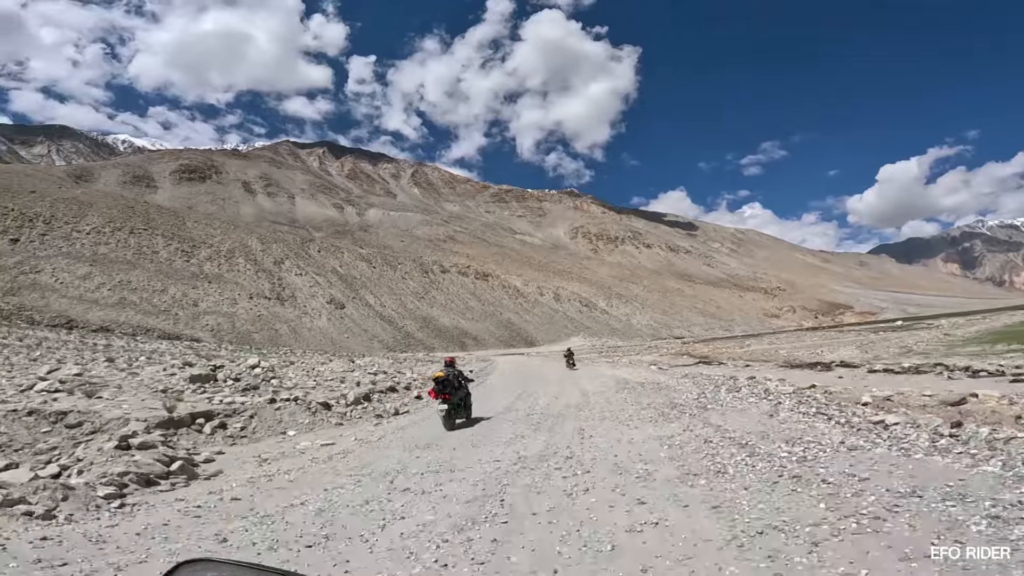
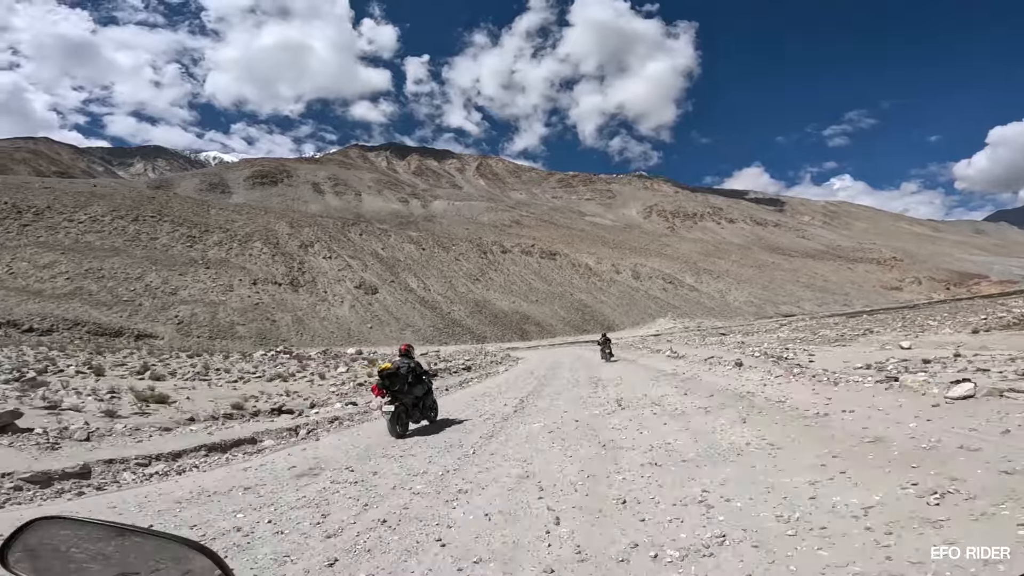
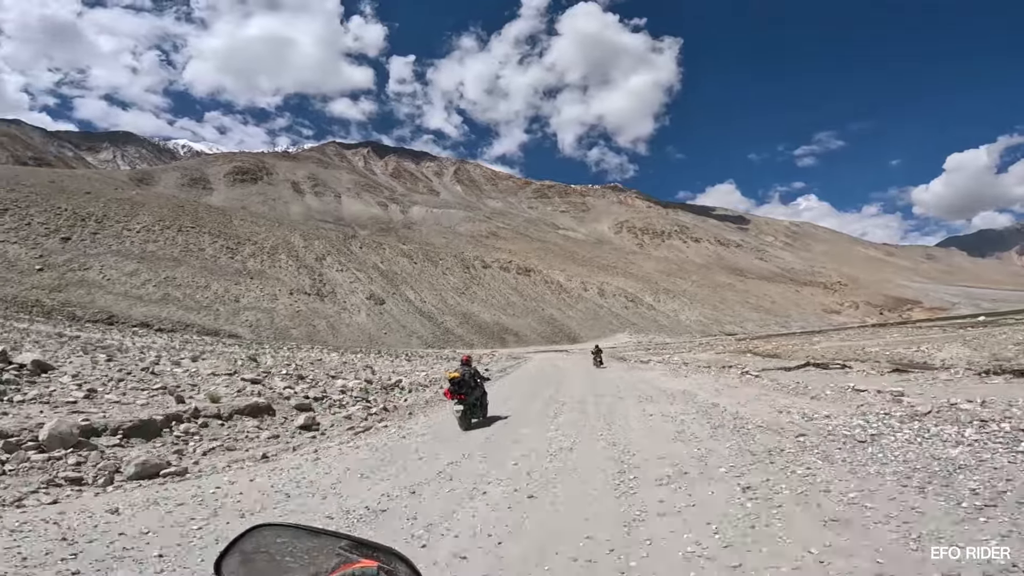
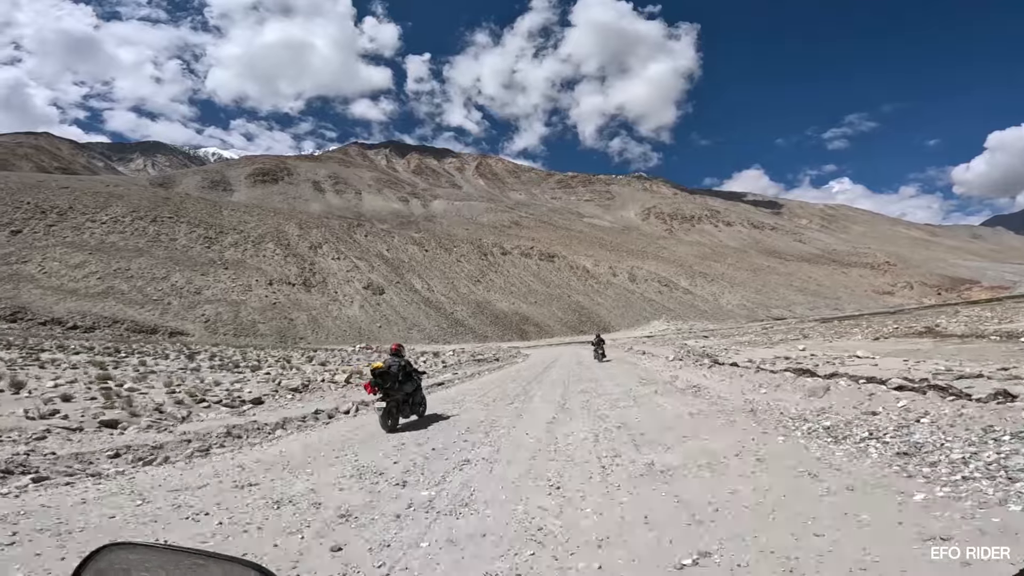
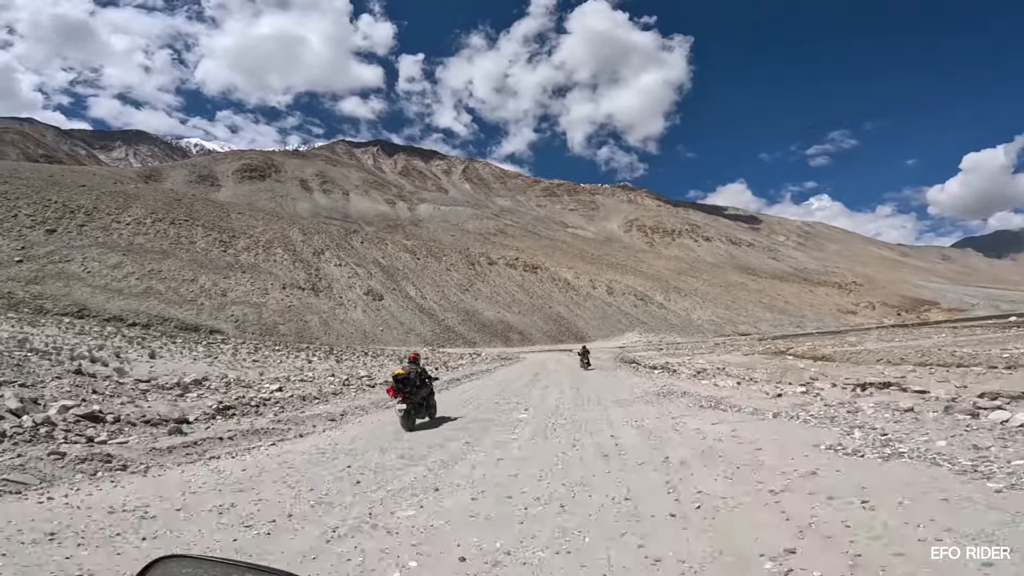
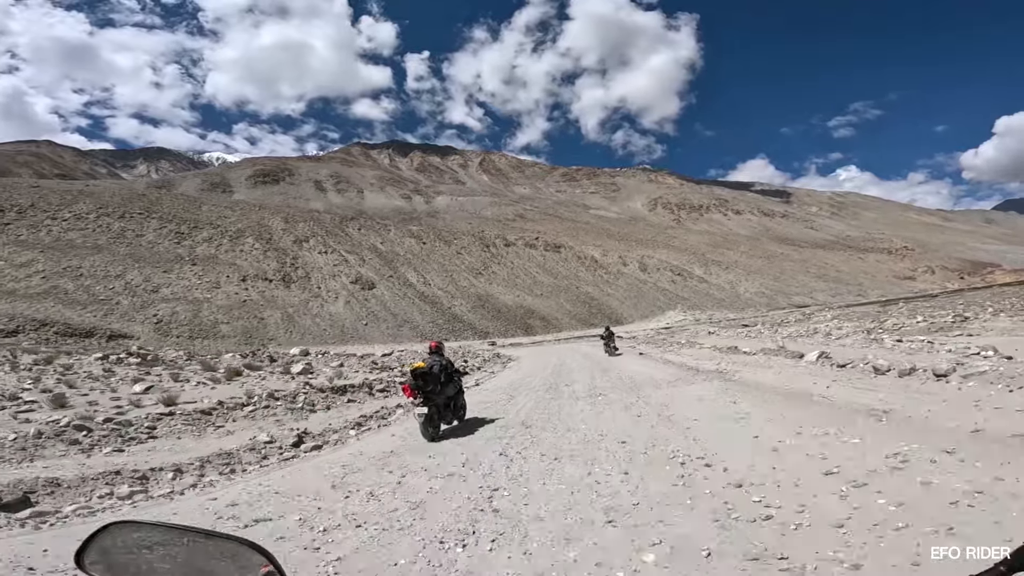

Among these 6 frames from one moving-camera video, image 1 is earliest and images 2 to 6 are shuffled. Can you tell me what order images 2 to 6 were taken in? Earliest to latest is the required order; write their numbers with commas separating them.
3, 5, 4, 2, 6
